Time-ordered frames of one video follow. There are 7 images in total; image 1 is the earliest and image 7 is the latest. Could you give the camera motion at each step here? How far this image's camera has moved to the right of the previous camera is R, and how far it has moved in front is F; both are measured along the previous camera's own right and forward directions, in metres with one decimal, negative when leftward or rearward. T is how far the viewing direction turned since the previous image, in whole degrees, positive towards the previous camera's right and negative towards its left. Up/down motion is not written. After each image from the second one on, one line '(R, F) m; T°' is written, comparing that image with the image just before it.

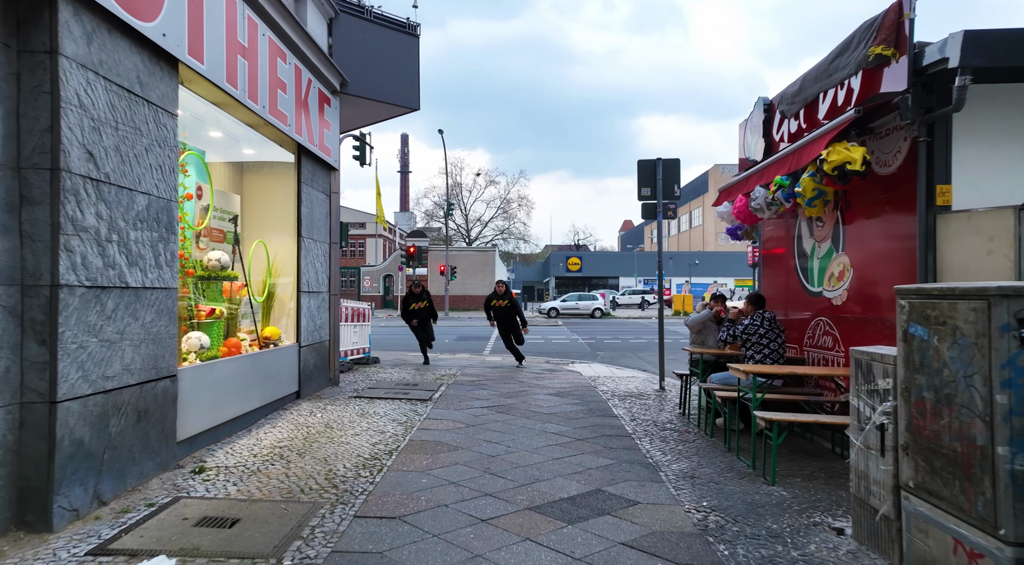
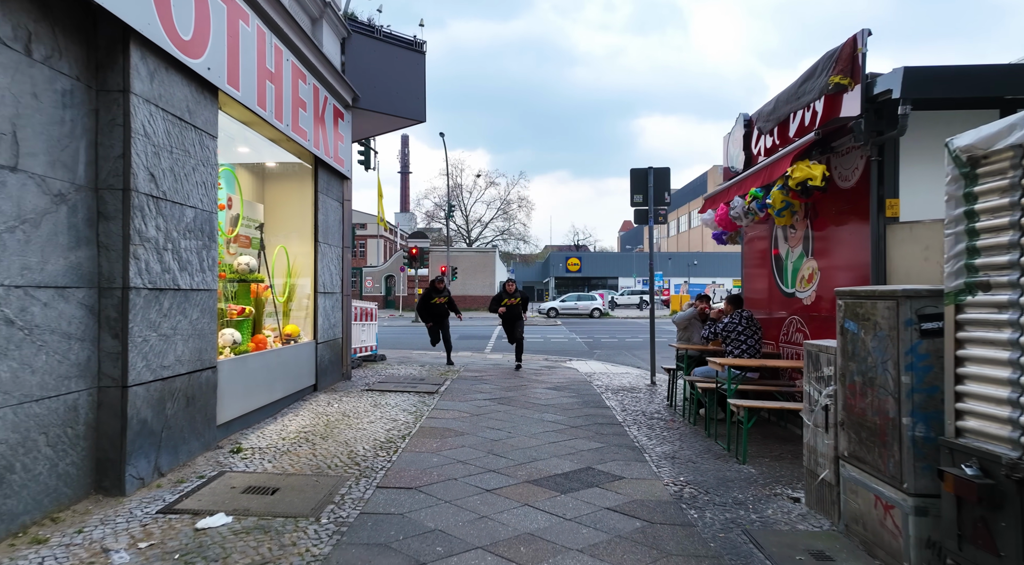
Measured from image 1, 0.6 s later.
(0.0, -0.6) m; 0°
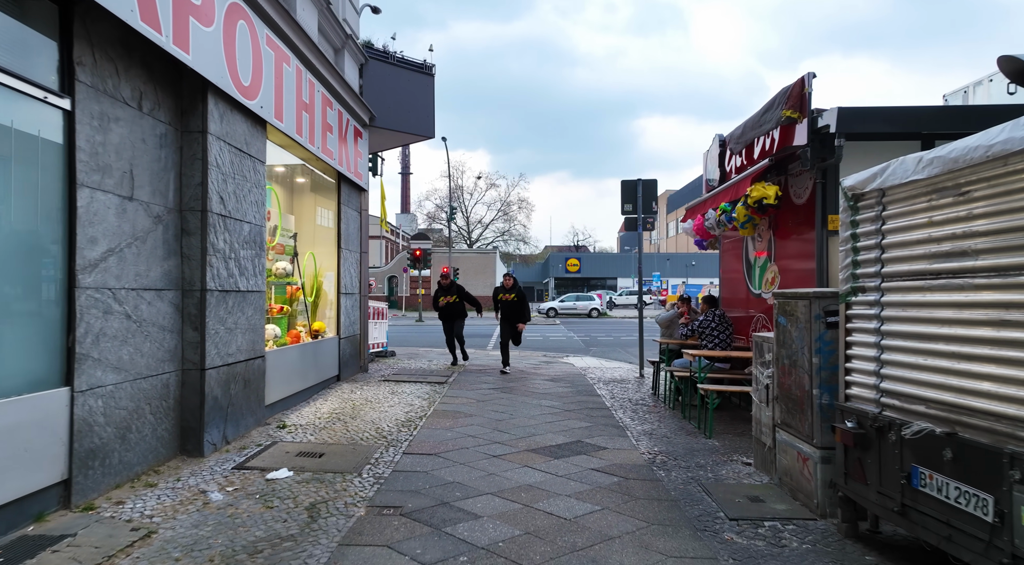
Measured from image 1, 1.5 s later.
(0.0, -1.0) m; 0°
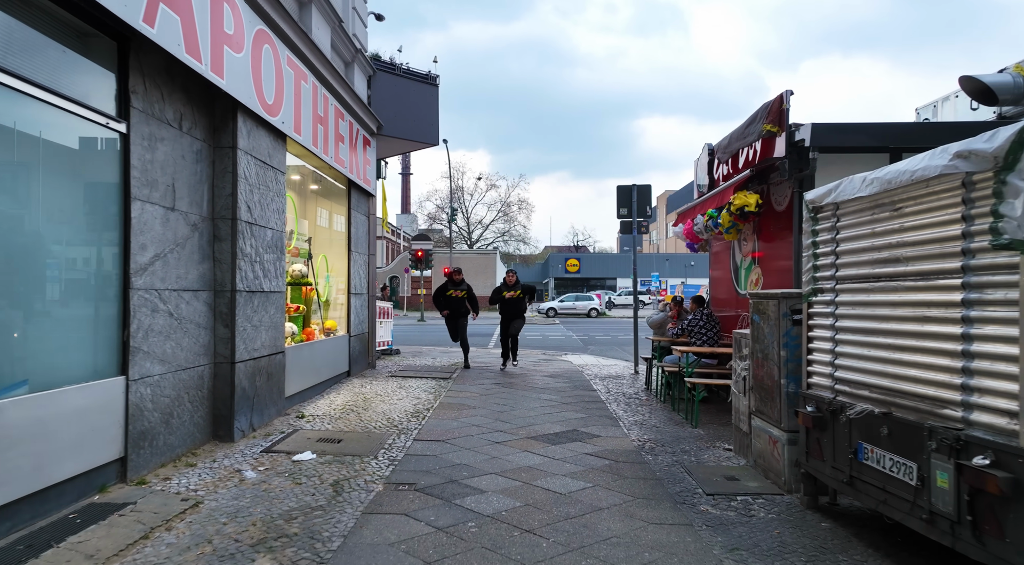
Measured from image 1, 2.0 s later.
(0.0, -0.5) m; 0°
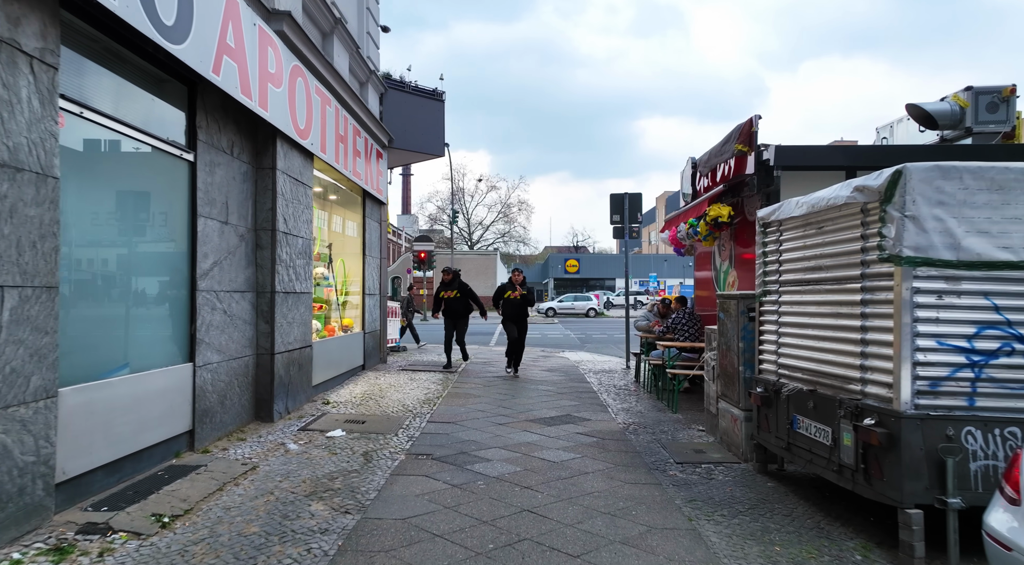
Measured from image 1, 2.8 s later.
(0.0, -0.9) m; 0°
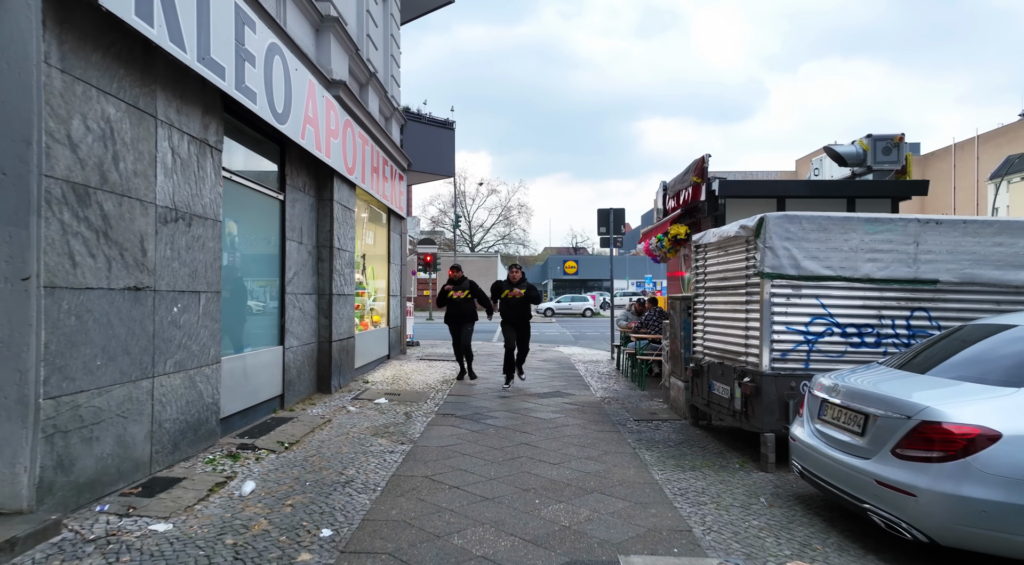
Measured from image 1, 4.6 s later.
(0.0, -2.0) m; 0°
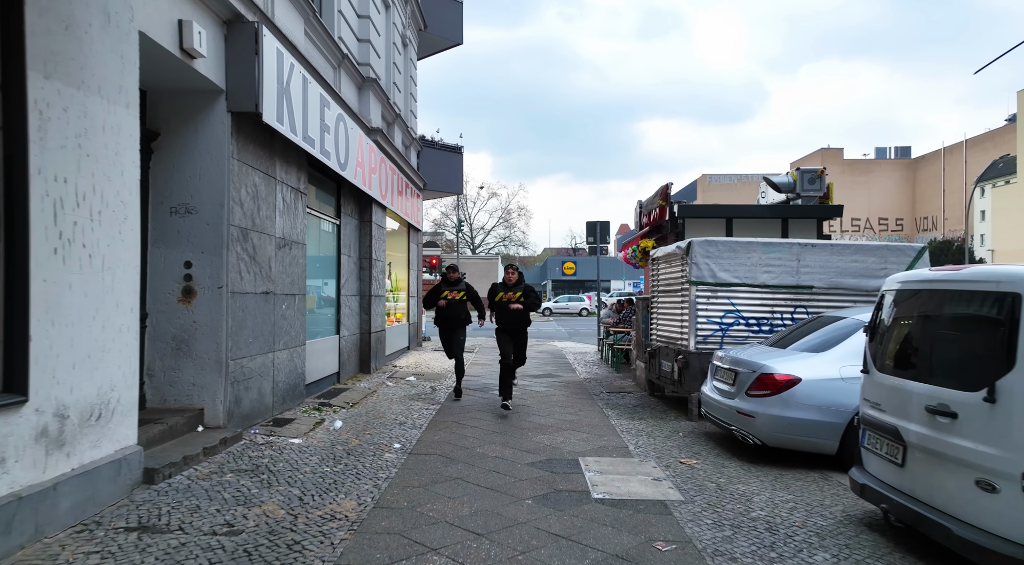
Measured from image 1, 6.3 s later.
(0.0, -2.3) m; 0°
